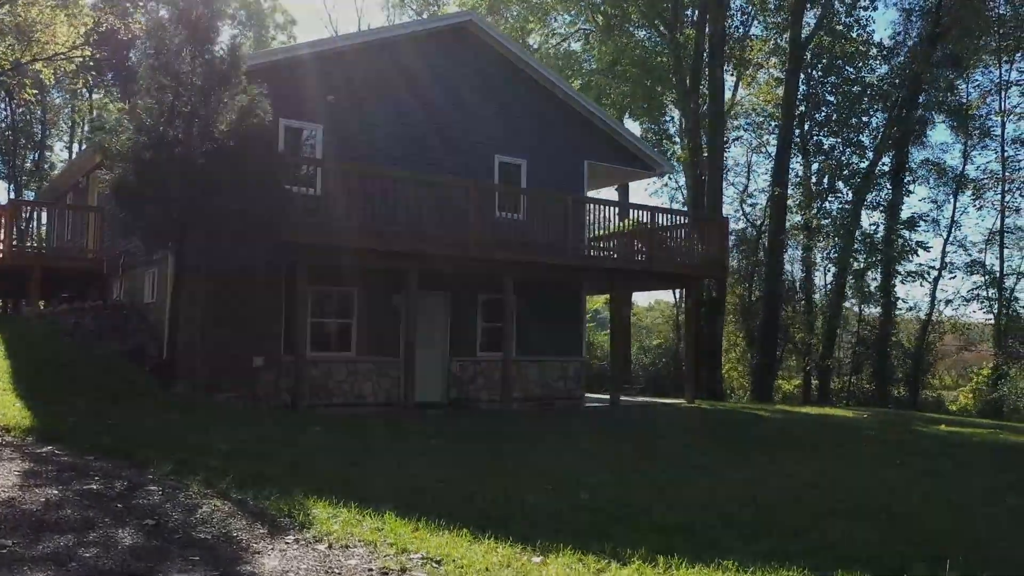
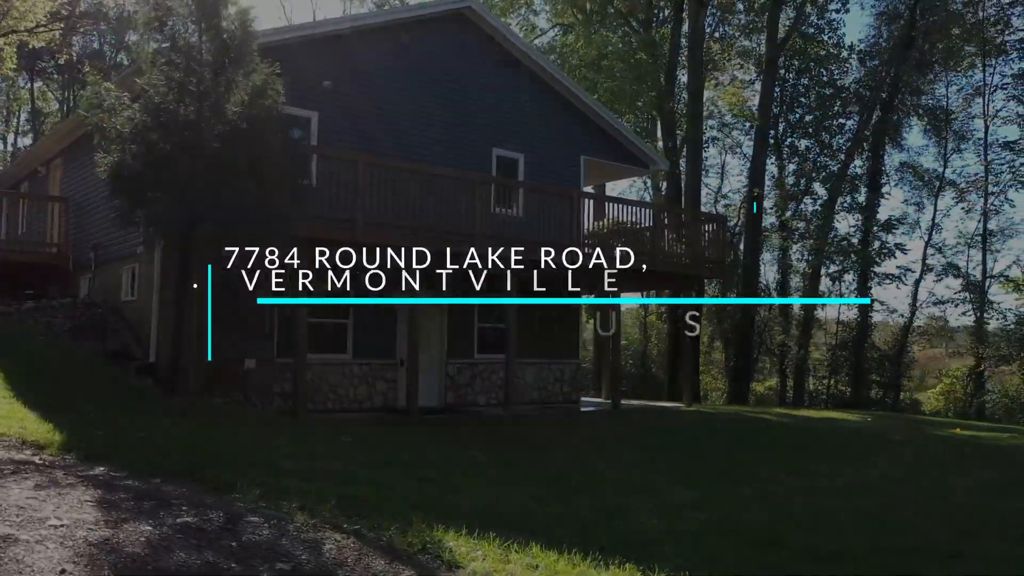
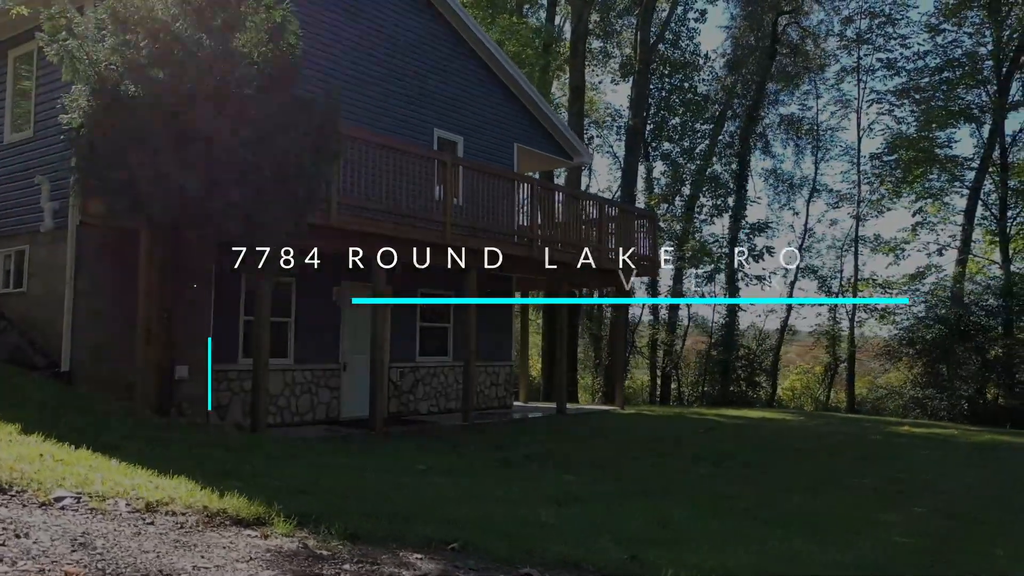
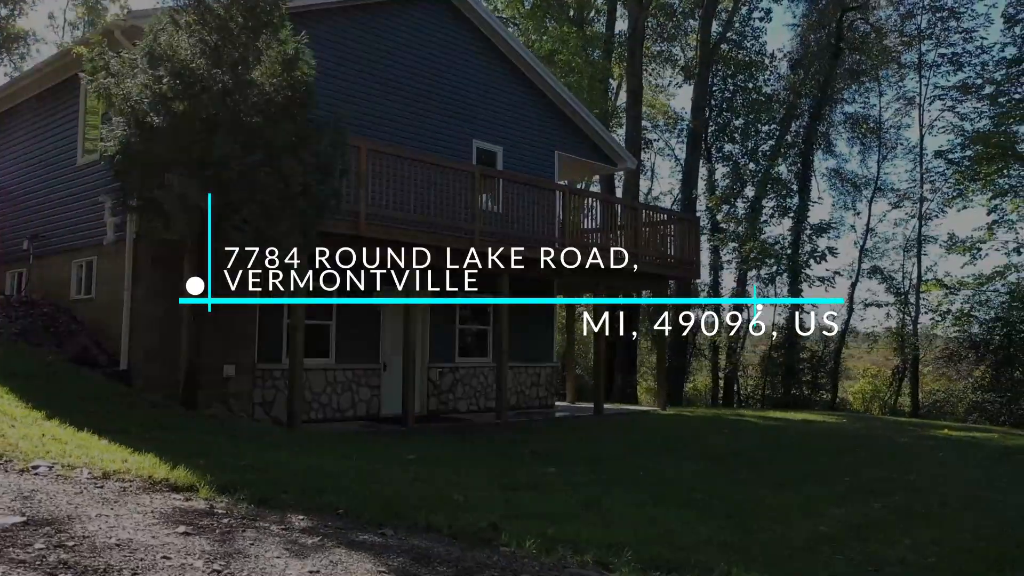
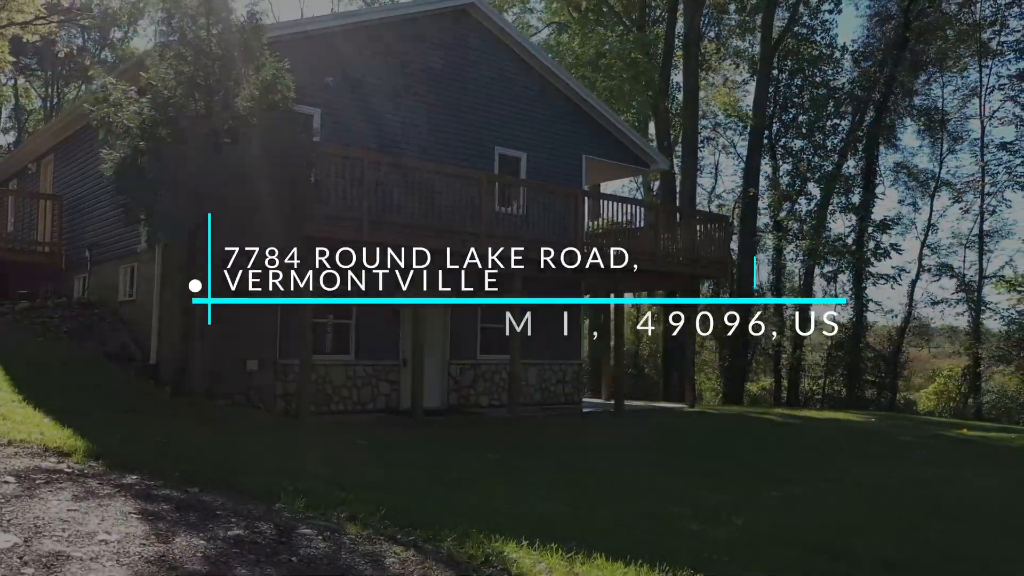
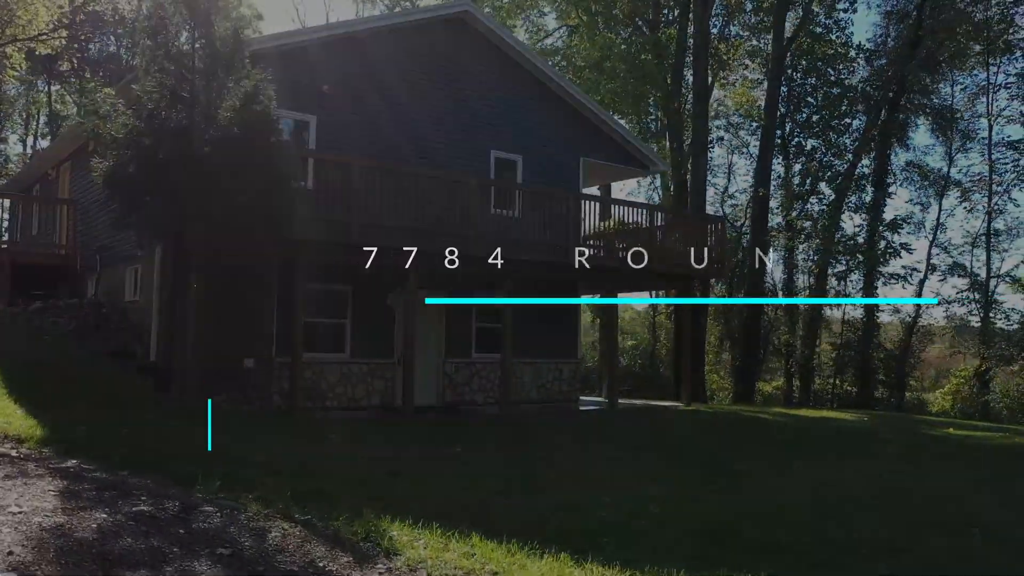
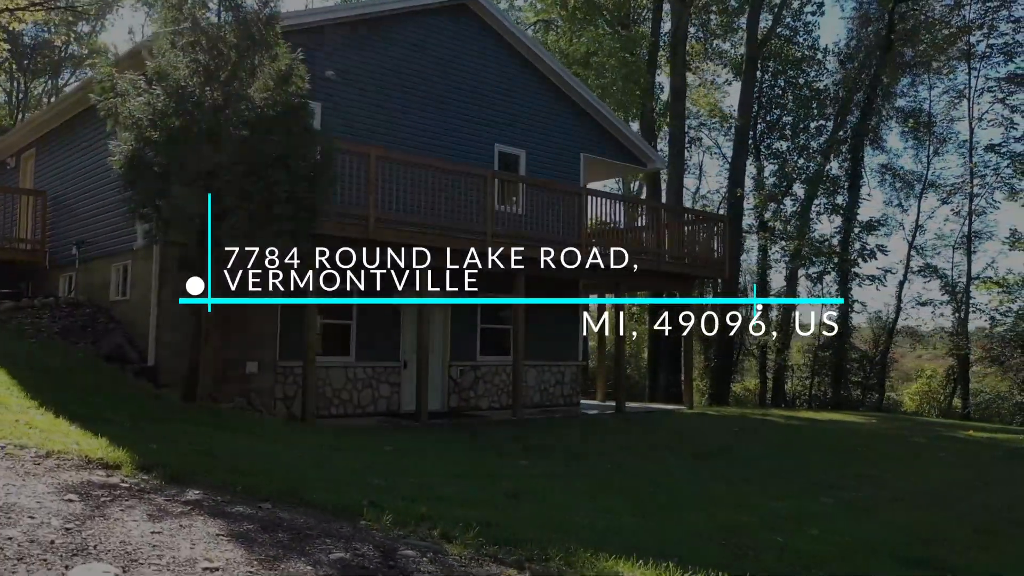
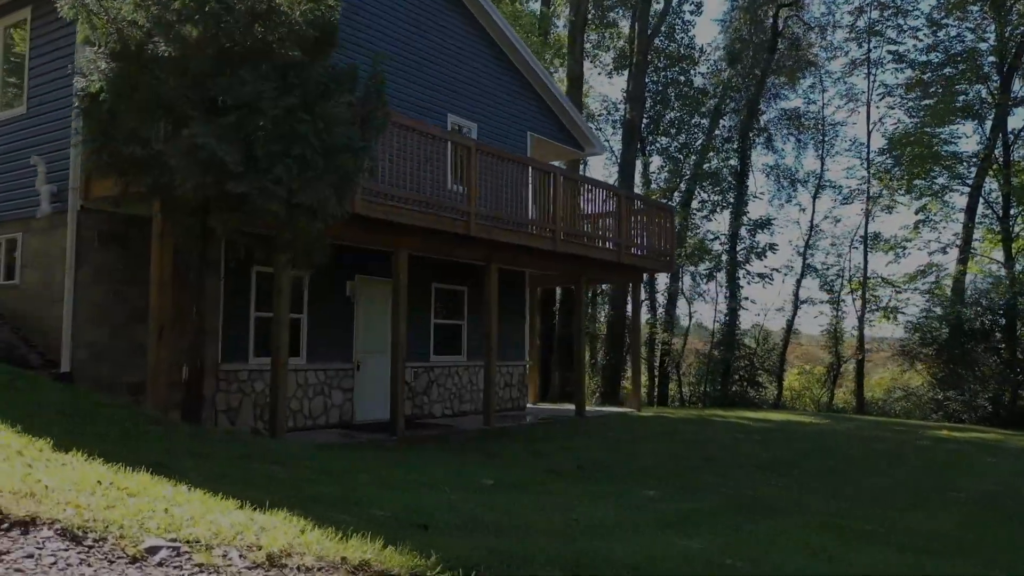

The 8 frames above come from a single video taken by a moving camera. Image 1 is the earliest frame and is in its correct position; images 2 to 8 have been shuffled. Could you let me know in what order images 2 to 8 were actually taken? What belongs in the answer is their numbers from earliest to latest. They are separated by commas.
6, 2, 5, 7, 4, 3, 8
